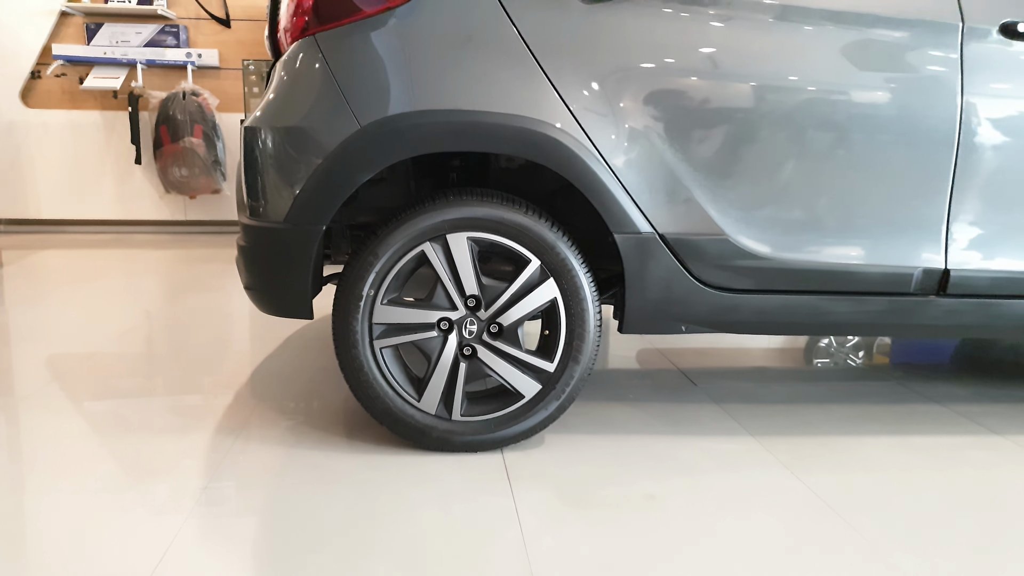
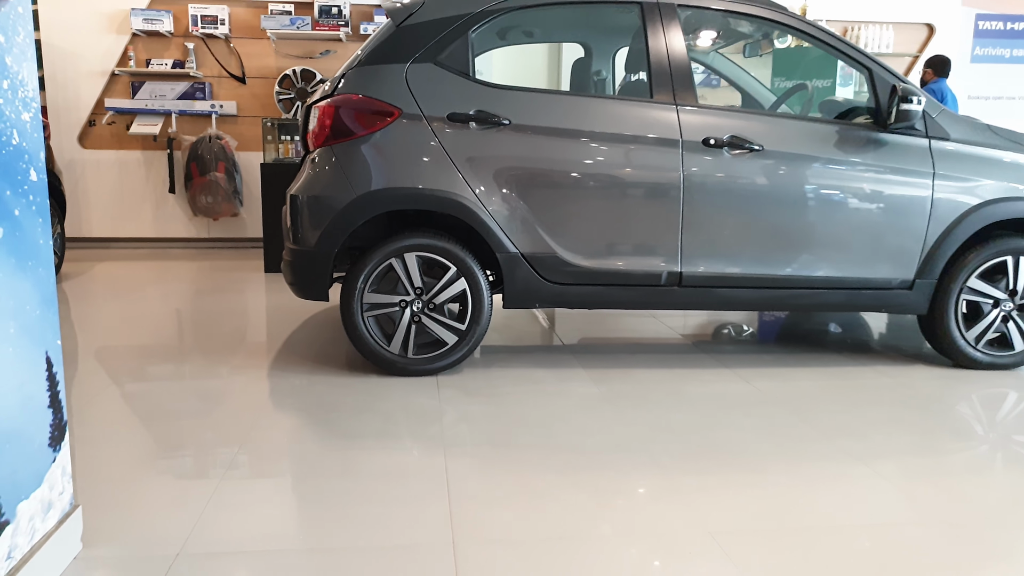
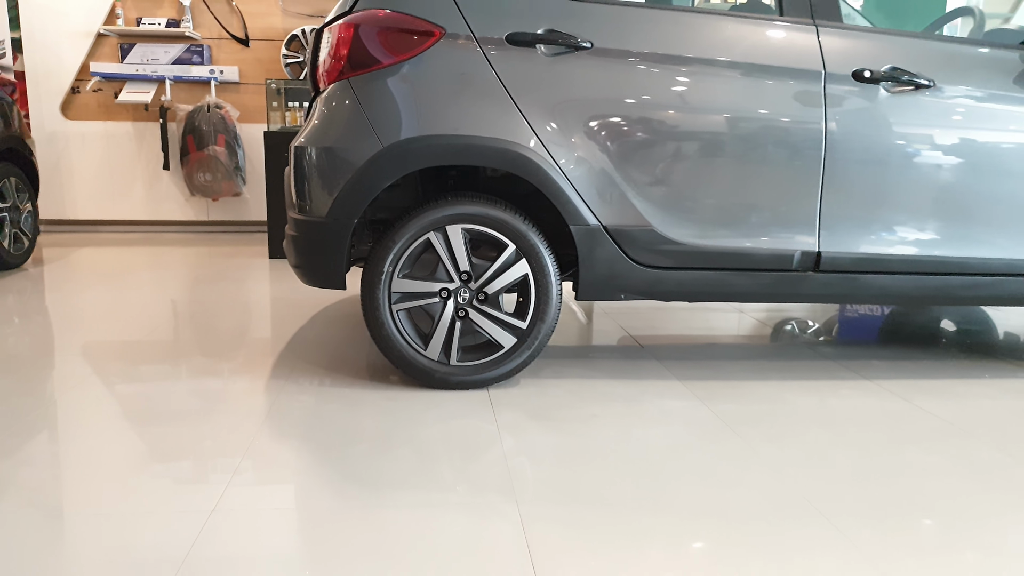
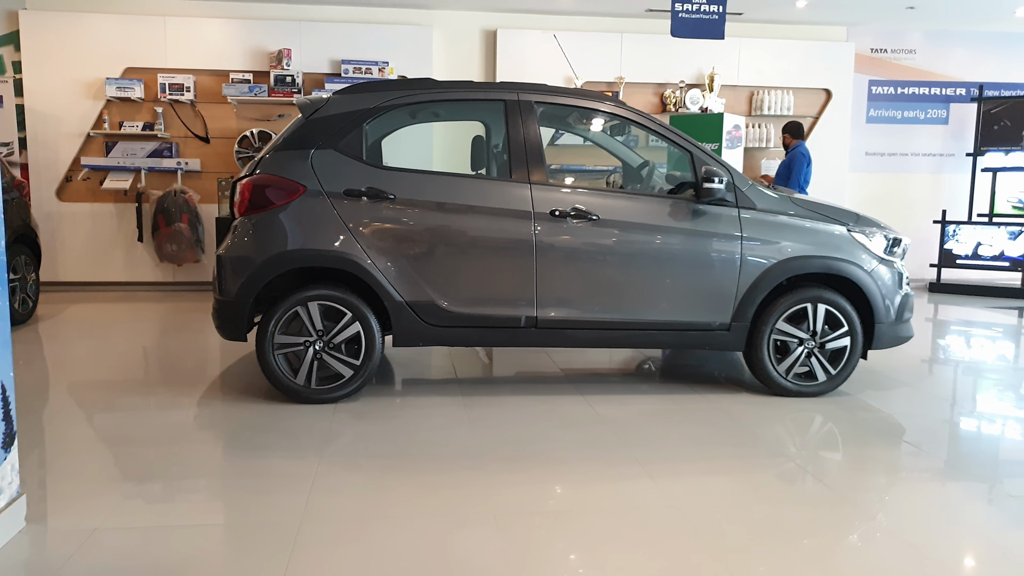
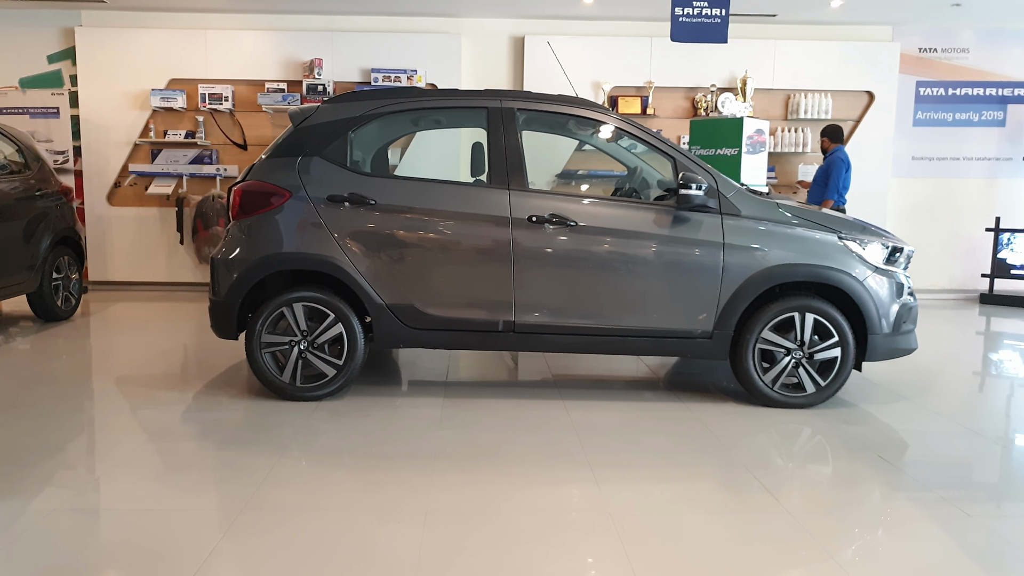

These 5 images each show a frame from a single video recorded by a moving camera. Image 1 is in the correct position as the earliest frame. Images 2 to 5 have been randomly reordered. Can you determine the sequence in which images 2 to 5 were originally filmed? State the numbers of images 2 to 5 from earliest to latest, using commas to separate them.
3, 2, 4, 5
